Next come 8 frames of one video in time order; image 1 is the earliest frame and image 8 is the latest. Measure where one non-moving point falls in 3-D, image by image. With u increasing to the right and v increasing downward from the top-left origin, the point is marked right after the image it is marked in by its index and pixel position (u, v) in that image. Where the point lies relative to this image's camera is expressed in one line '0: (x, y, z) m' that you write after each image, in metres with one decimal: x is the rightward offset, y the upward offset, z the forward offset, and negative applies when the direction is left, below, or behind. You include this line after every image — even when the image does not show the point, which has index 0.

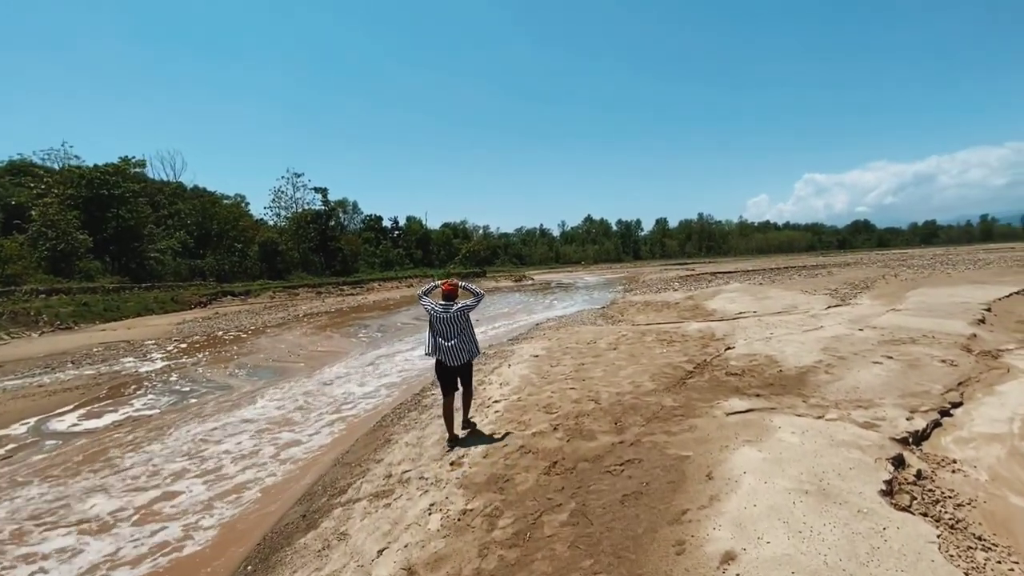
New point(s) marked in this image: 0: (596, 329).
0: (+2.9, -1.4, +16.6) m
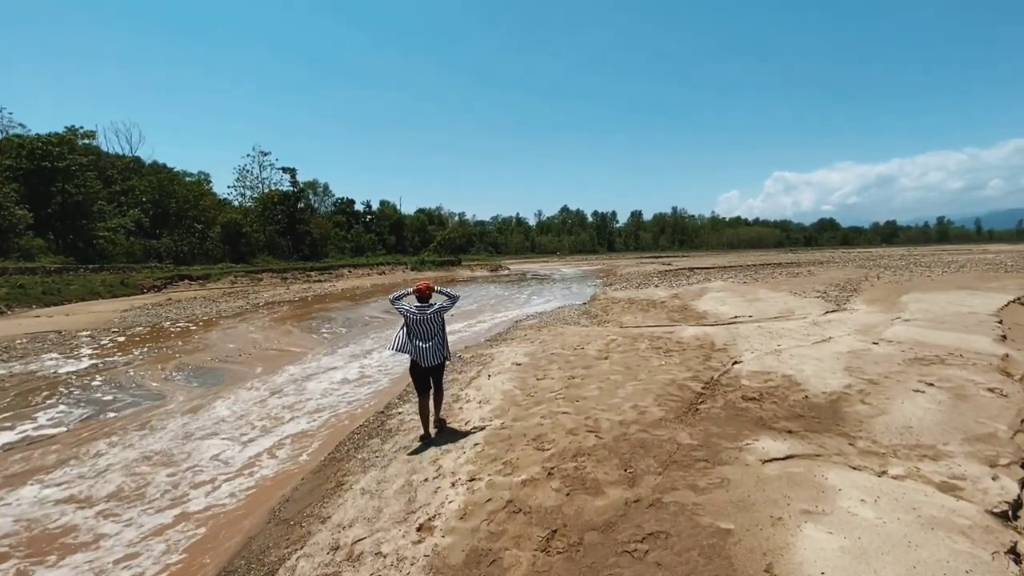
0: (+2.2, -1.3, +15.3) m
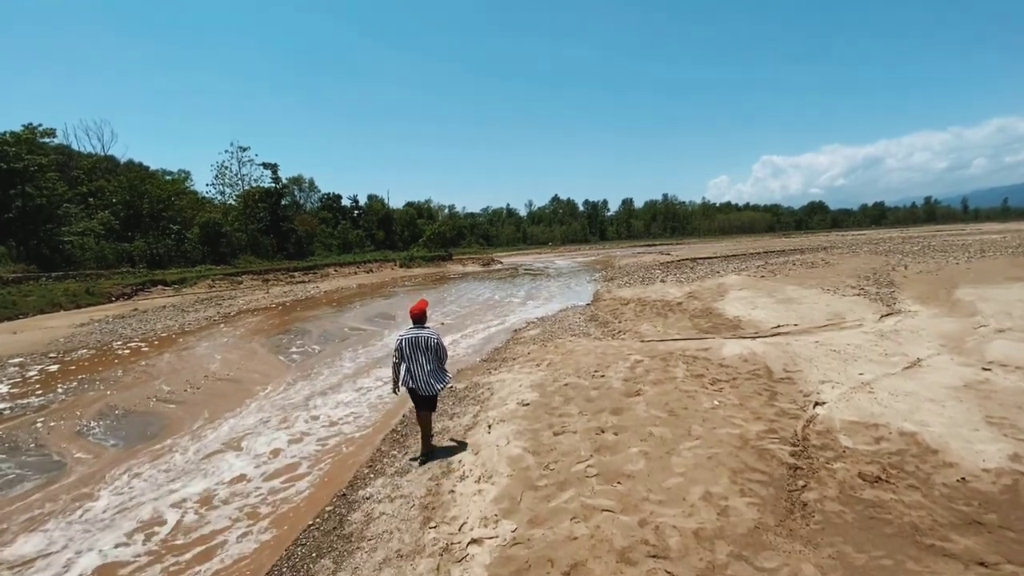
0: (+2.2, -1.6, +12.9) m
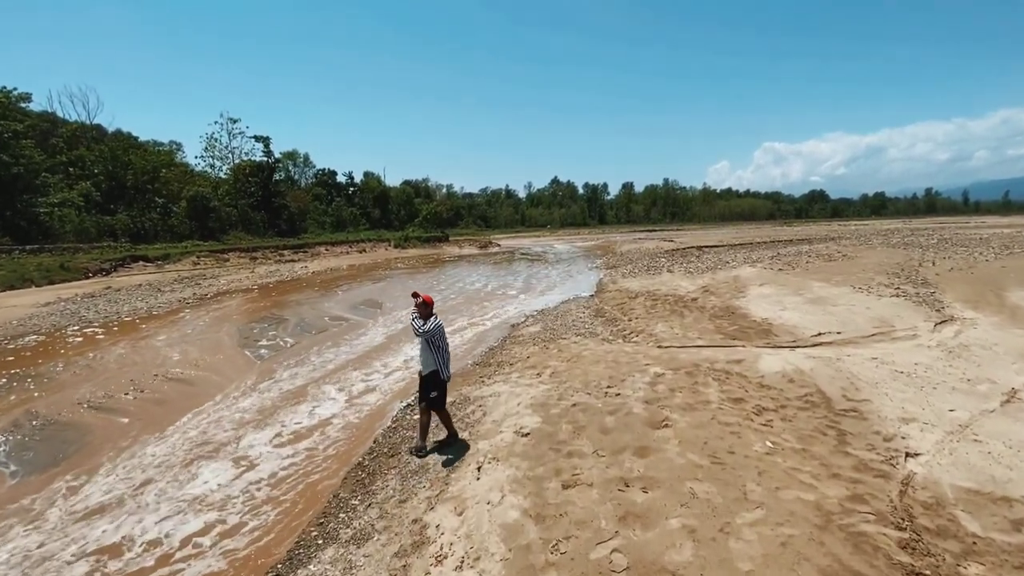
0: (+2.1, -1.5, +11.2) m
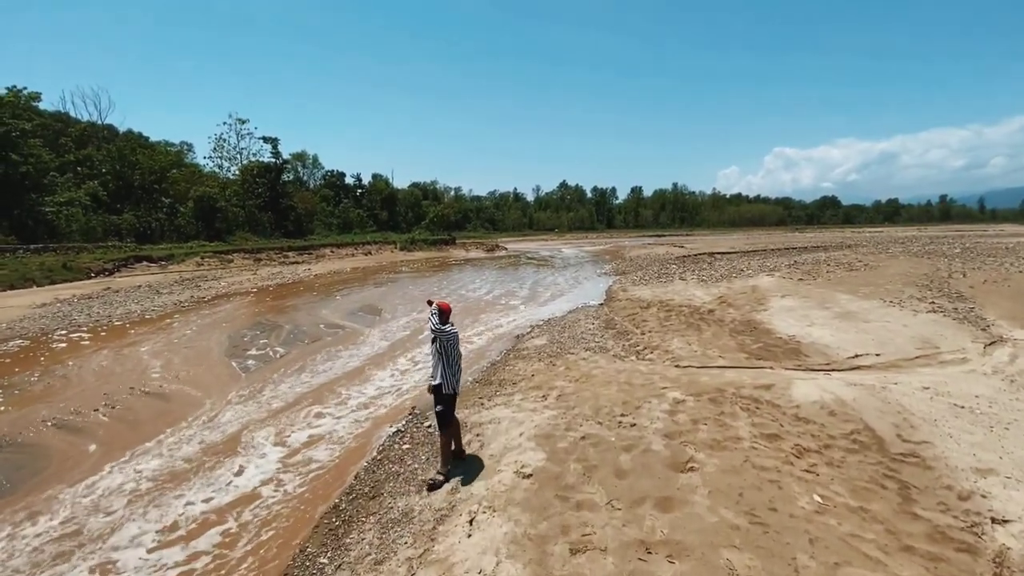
0: (+2.2, -1.7, +10.2) m
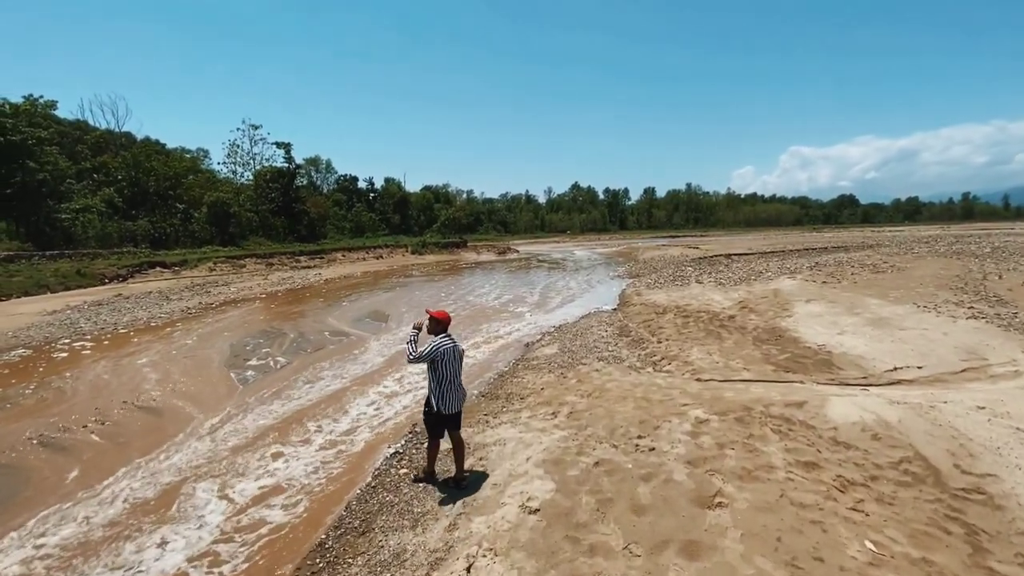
0: (+2.4, -1.9, +9.5) m
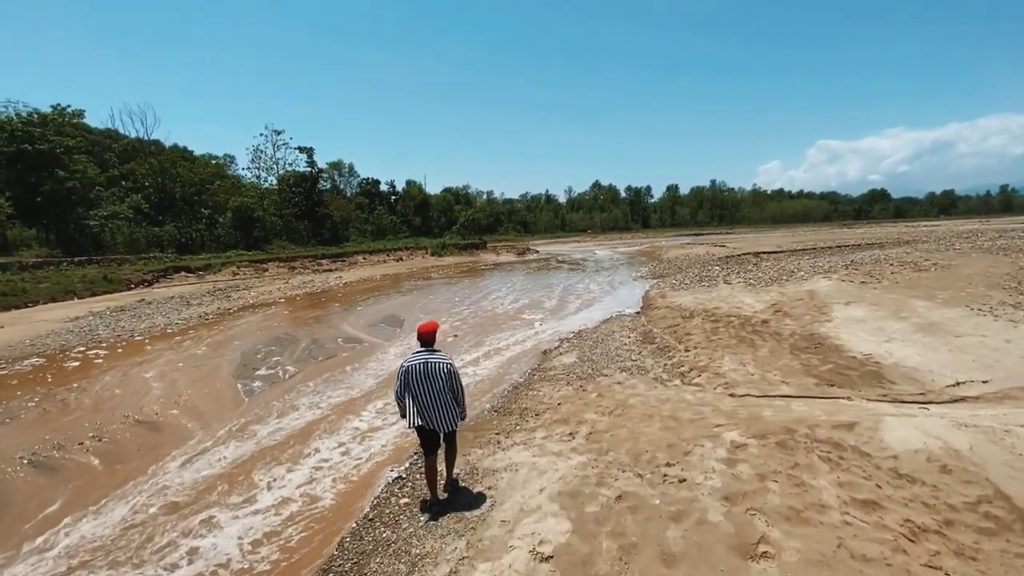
0: (+2.6, -2.0, +8.7) m
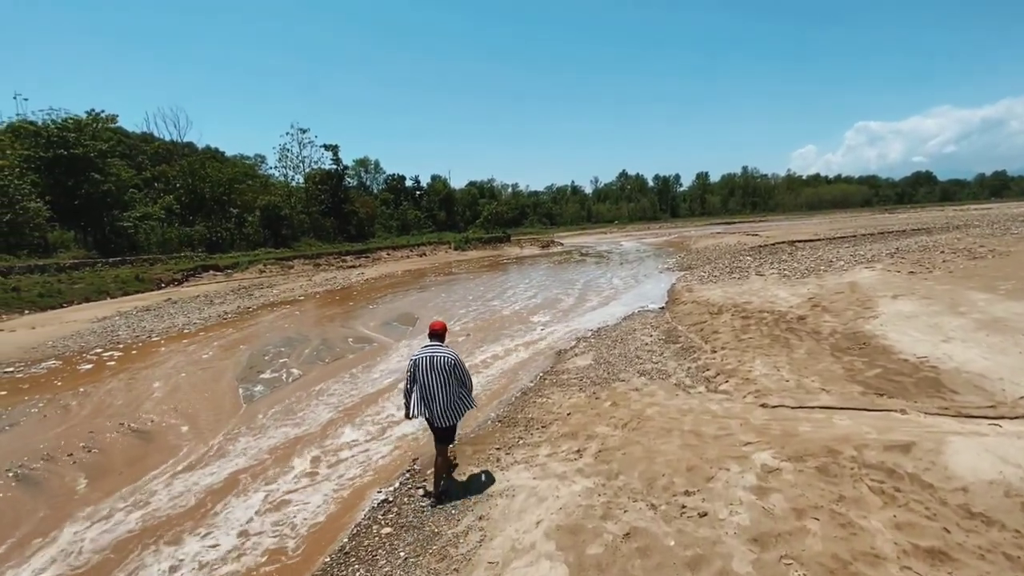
0: (+2.7, -2.0, +7.8) m
